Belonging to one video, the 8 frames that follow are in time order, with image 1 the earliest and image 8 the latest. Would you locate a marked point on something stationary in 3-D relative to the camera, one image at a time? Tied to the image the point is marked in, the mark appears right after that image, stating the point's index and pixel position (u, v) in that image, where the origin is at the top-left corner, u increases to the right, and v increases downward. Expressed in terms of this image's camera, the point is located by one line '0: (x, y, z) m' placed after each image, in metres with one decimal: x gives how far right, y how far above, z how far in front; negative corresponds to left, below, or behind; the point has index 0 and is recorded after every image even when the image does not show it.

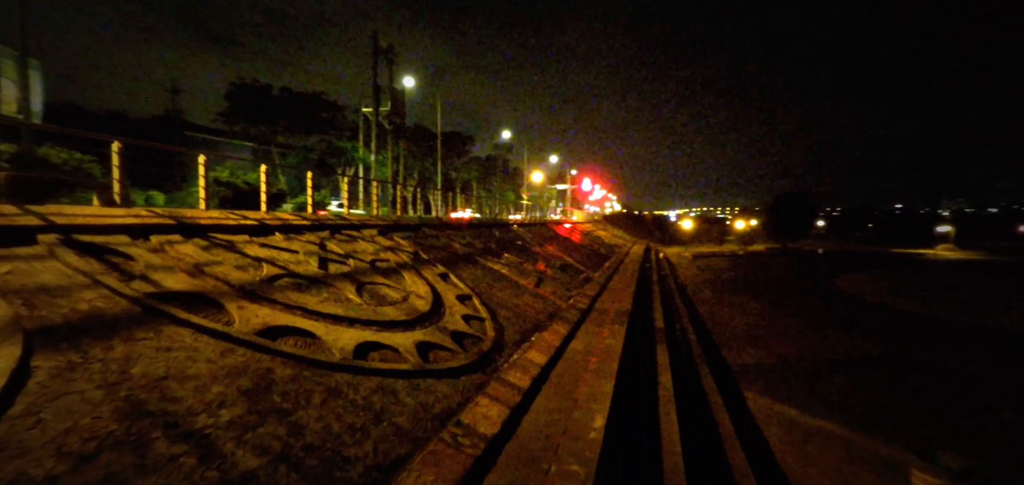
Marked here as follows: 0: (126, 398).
0: (-2.2, -0.9, +2.3) m
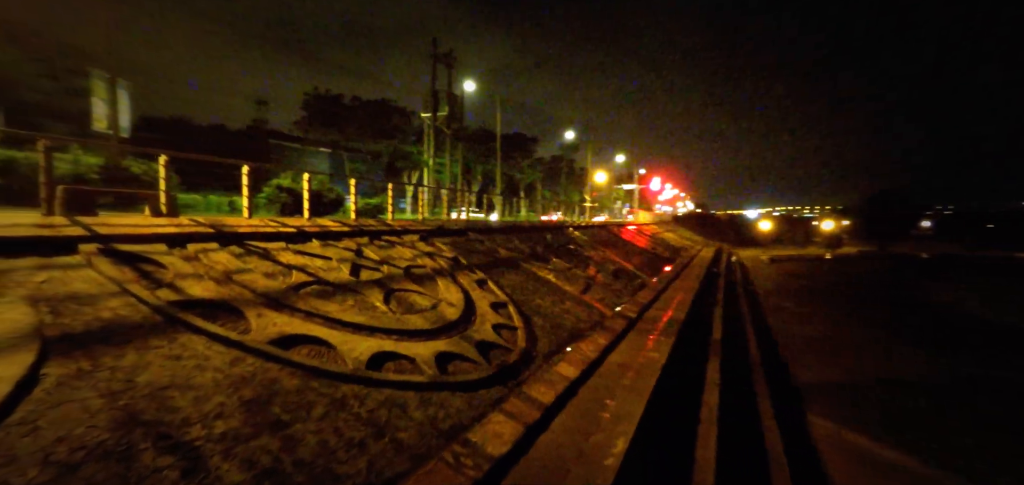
0: (-2.2, -0.9, +2.4) m
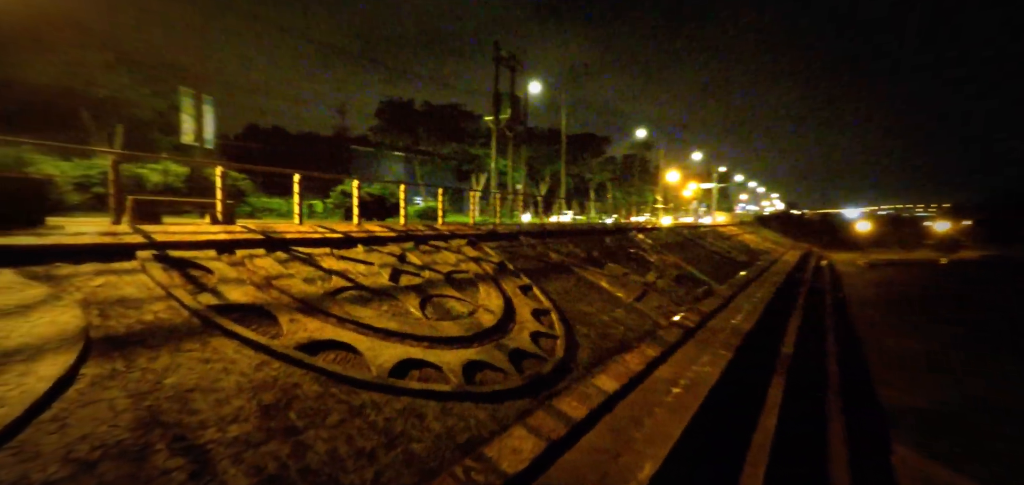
0: (-2.2, -1.0, +2.5) m
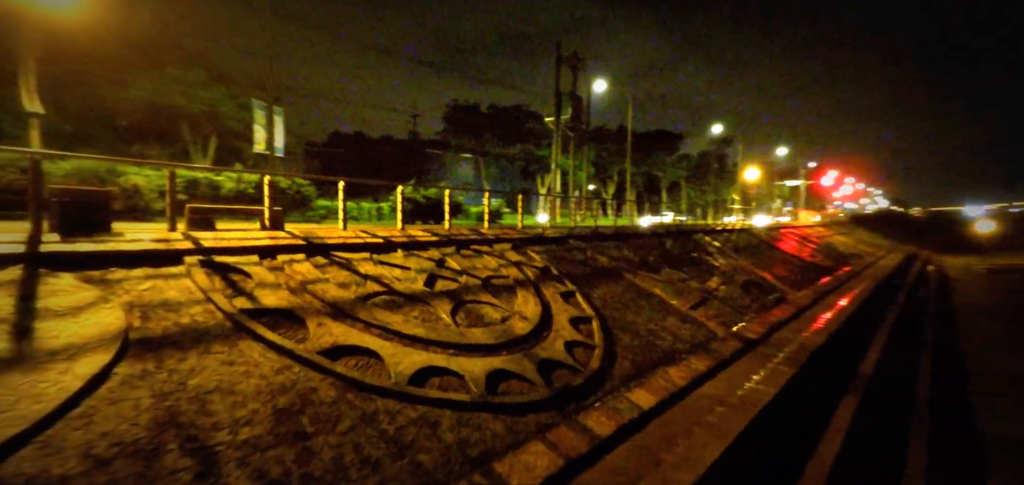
0: (-2.2, -1.0, +2.6) m
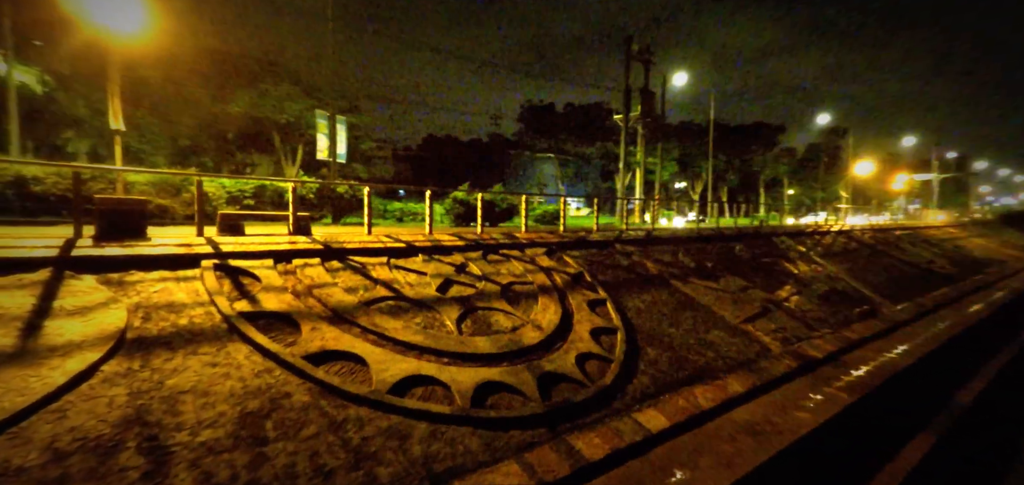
0: (-2.5, -1.1, +2.7) m
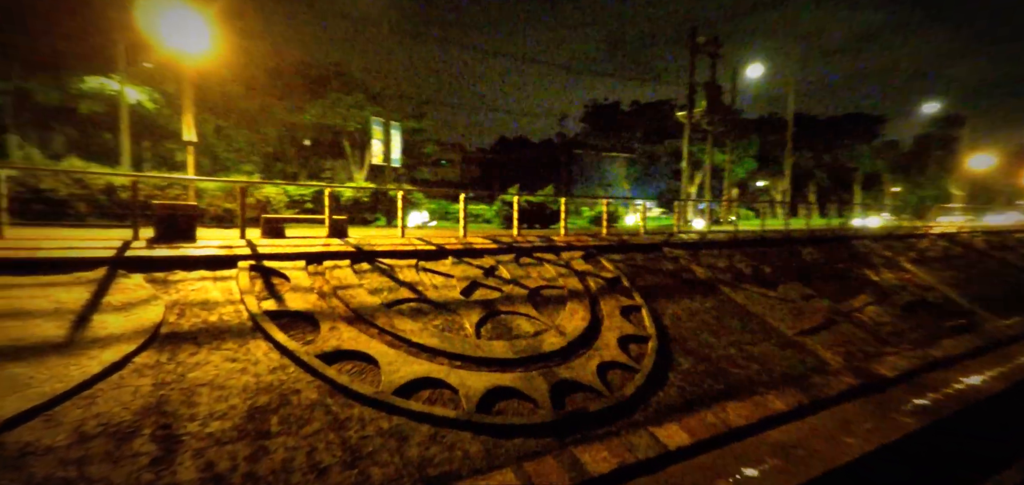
0: (-2.6, -1.1, +3.0) m
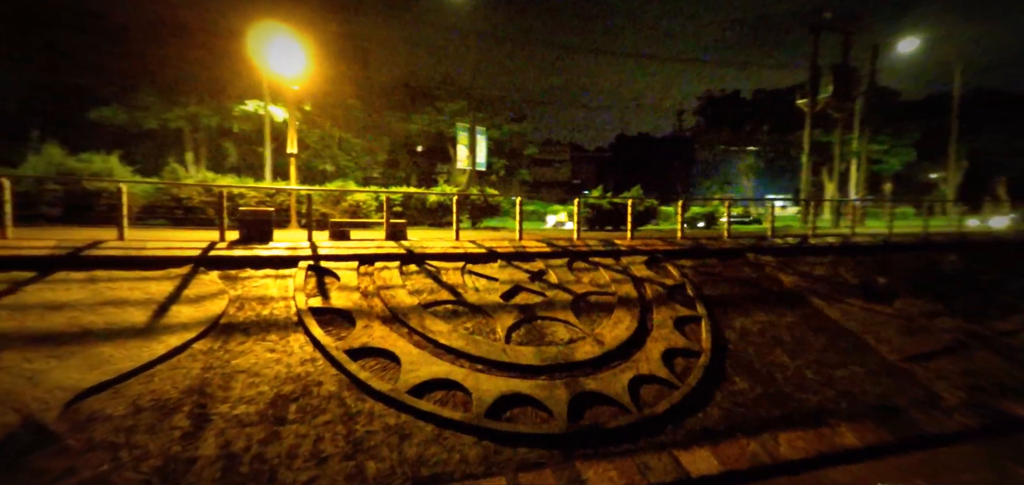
0: (-2.6, -1.2, +3.5) m
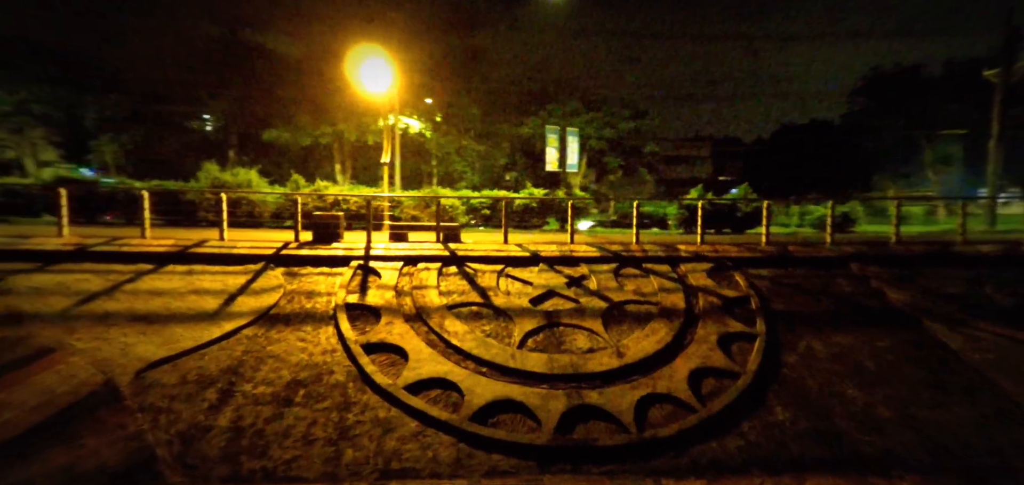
0: (-2.8, -1.2, +4.3) m
